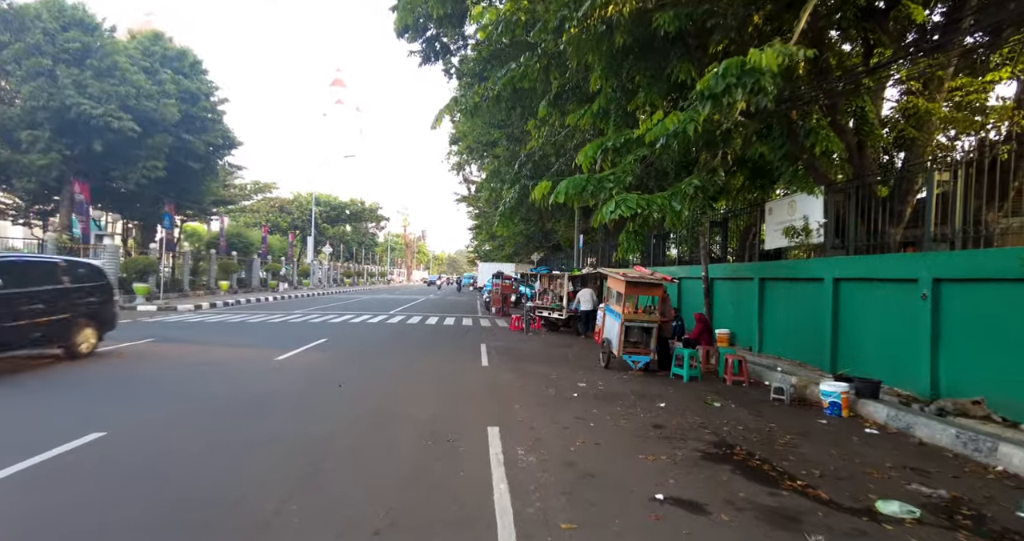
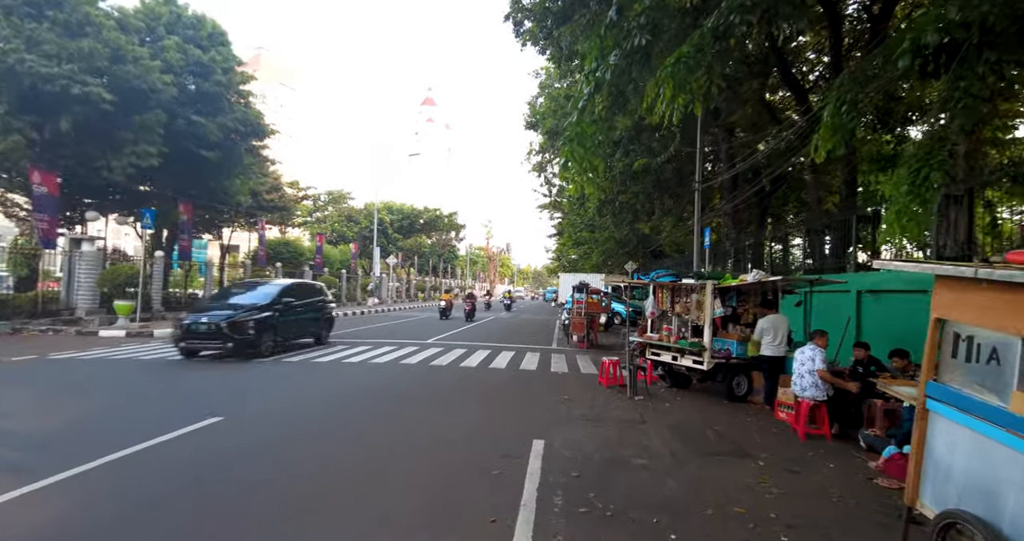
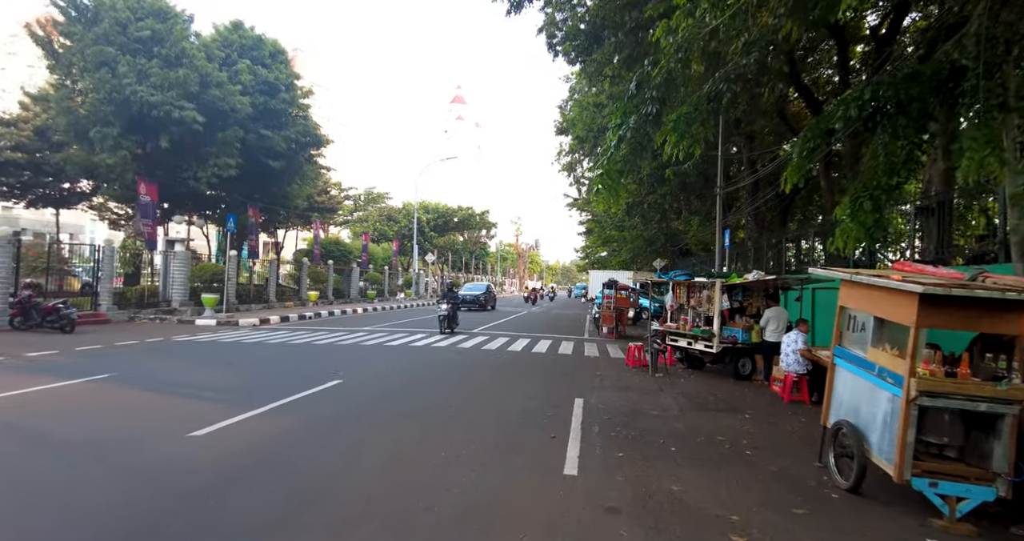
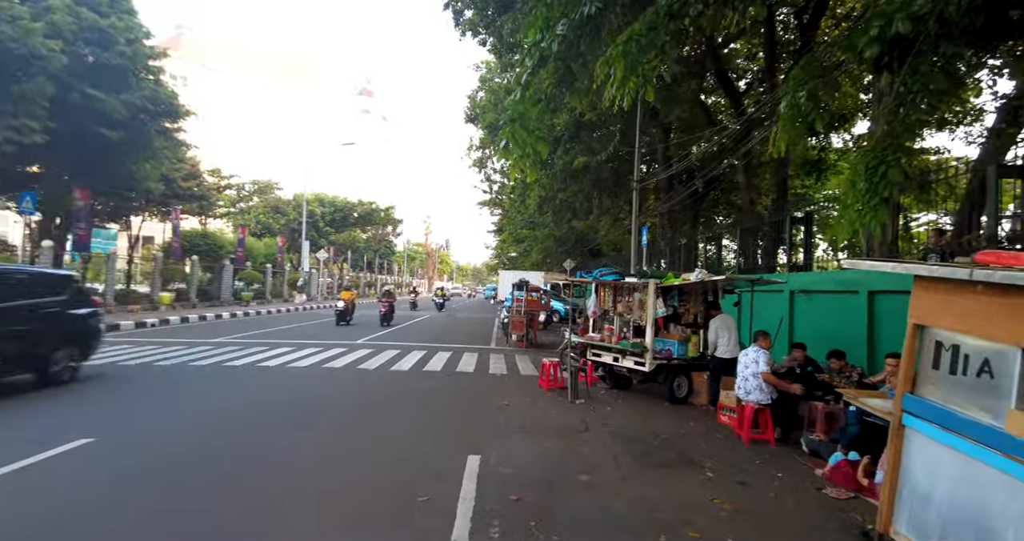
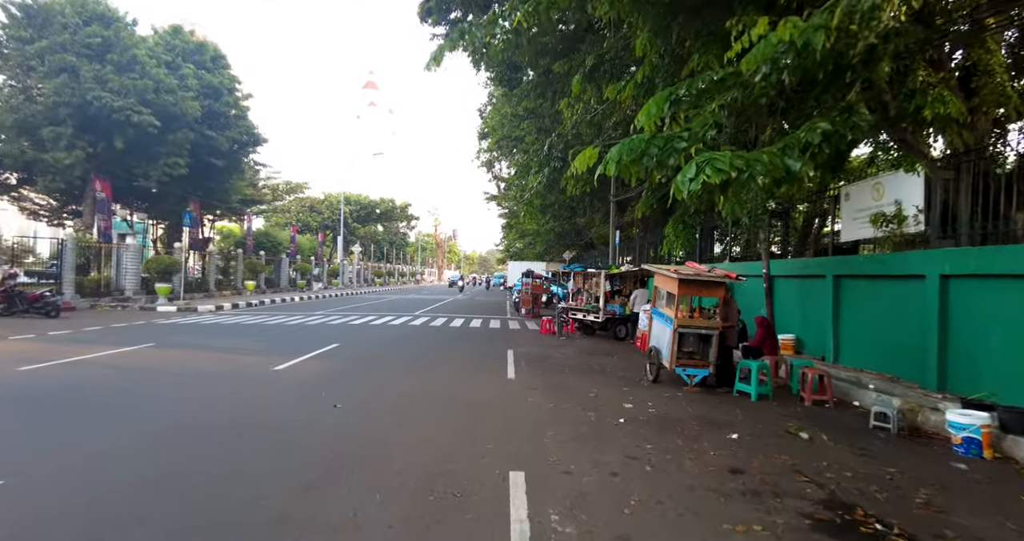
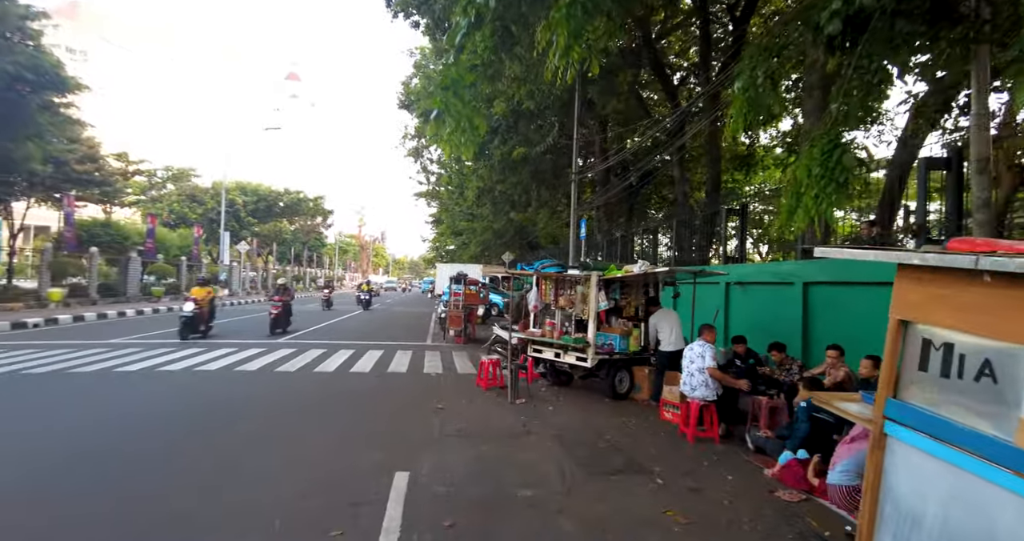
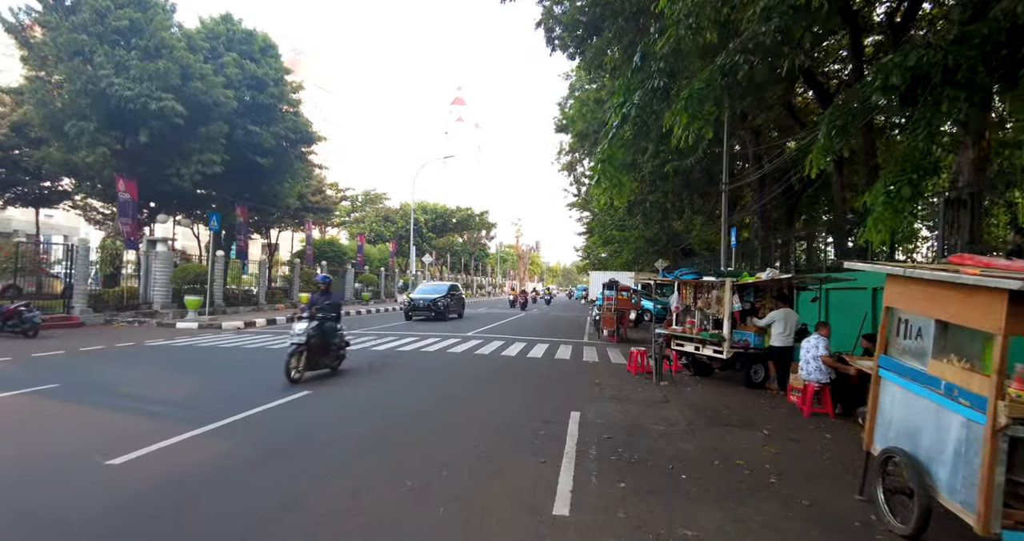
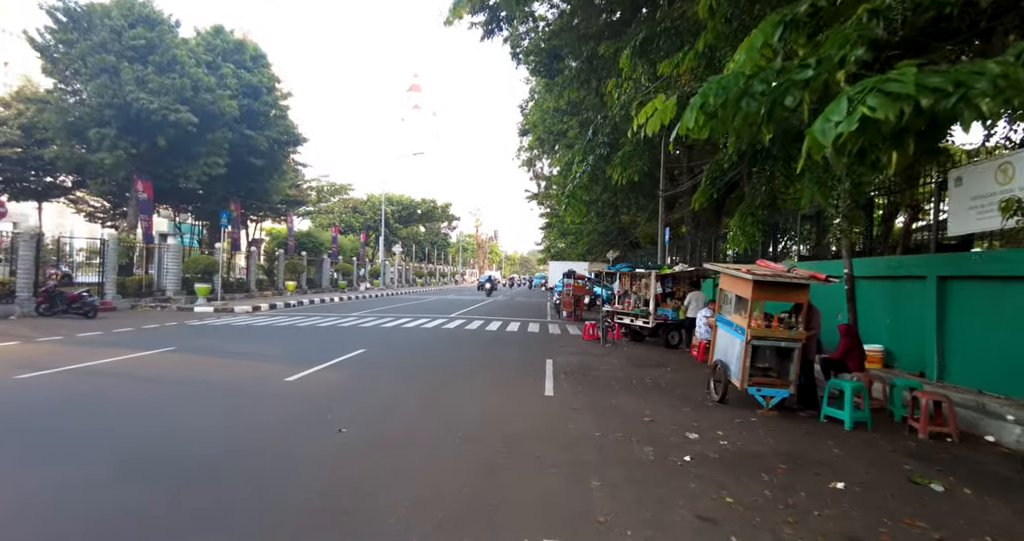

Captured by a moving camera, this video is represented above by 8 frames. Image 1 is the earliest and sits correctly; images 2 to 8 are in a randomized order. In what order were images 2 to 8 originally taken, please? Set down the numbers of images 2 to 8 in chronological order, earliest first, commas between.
5, 8, 3, 7, 2, 4, 6
